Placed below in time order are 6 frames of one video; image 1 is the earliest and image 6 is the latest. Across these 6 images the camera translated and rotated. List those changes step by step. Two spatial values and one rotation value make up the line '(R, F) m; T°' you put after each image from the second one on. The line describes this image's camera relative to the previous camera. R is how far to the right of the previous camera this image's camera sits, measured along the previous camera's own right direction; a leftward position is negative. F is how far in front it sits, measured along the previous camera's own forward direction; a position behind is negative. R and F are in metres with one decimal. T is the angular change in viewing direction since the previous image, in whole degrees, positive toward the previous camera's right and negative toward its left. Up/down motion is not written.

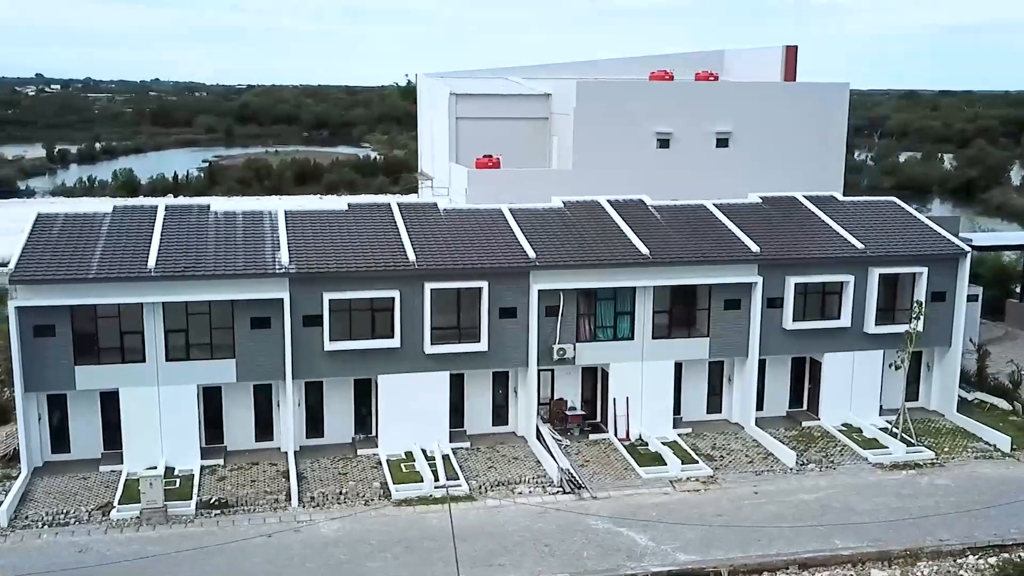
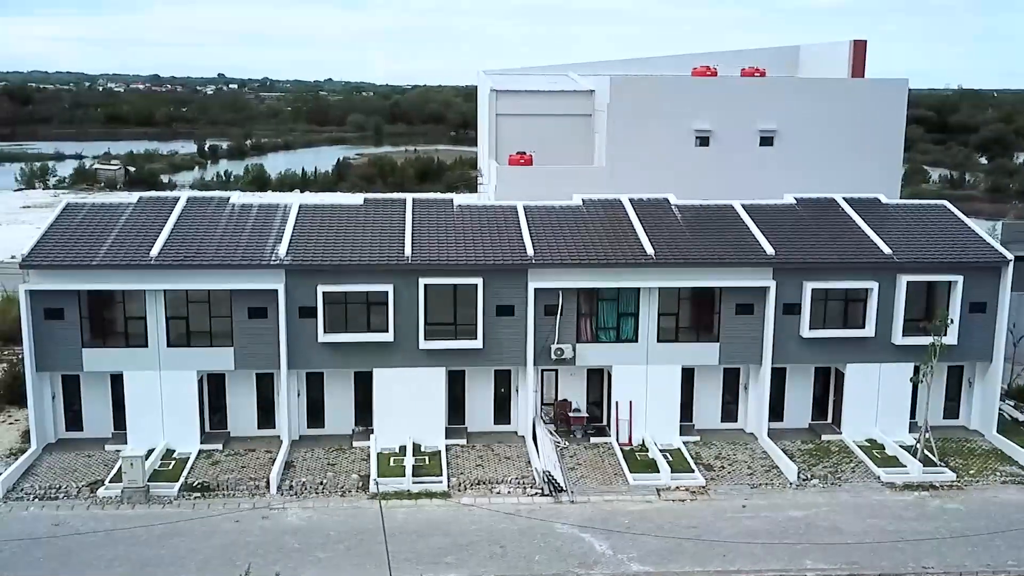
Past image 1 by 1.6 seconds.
(+2.9, +0.5) m; -7°
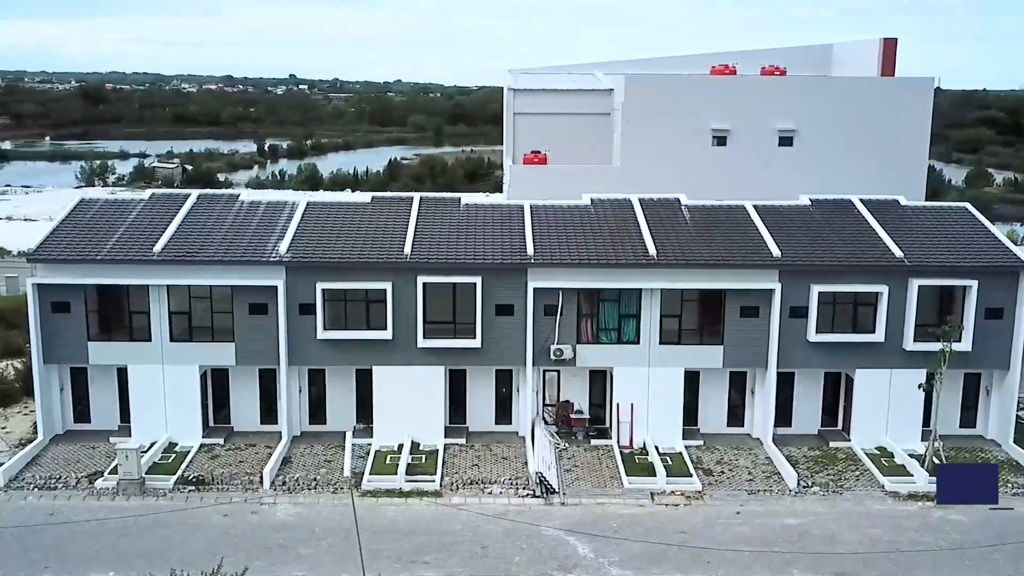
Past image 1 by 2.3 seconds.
(+1.2, +0.2) m; -3°
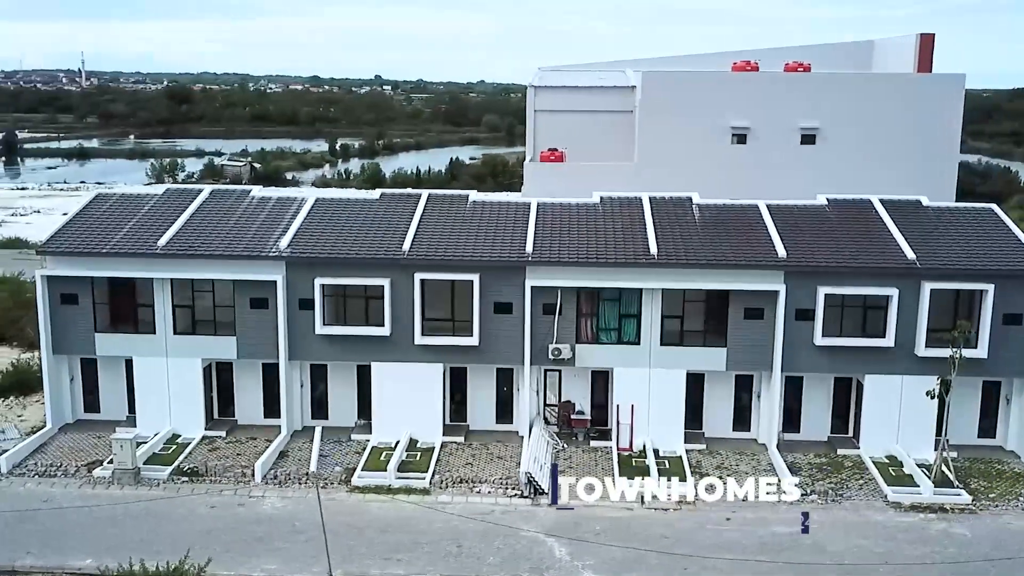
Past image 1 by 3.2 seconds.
(+1.5, +0.2) m; -4°
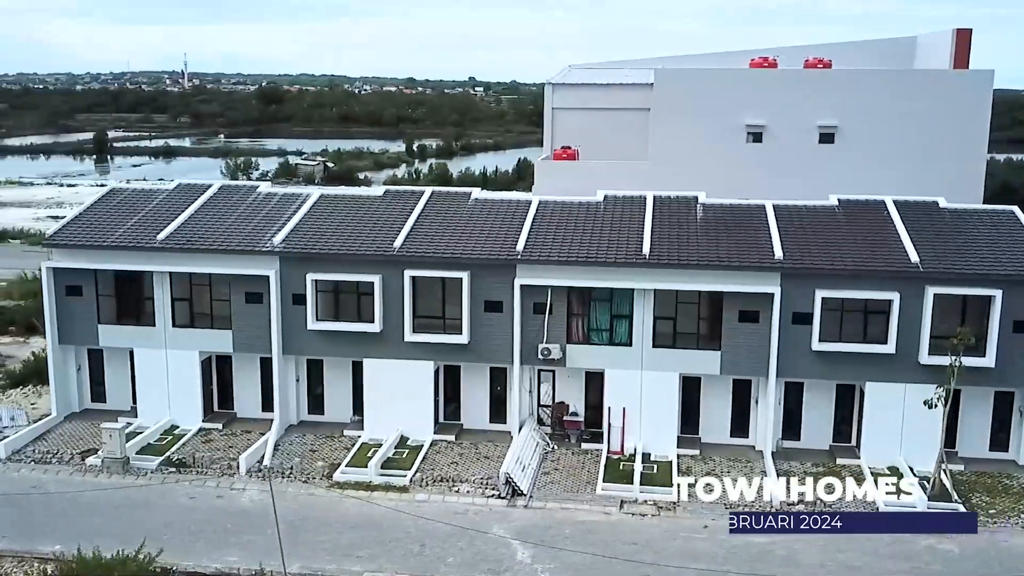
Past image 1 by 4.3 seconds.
(+1.8, +0.2) m; -4°
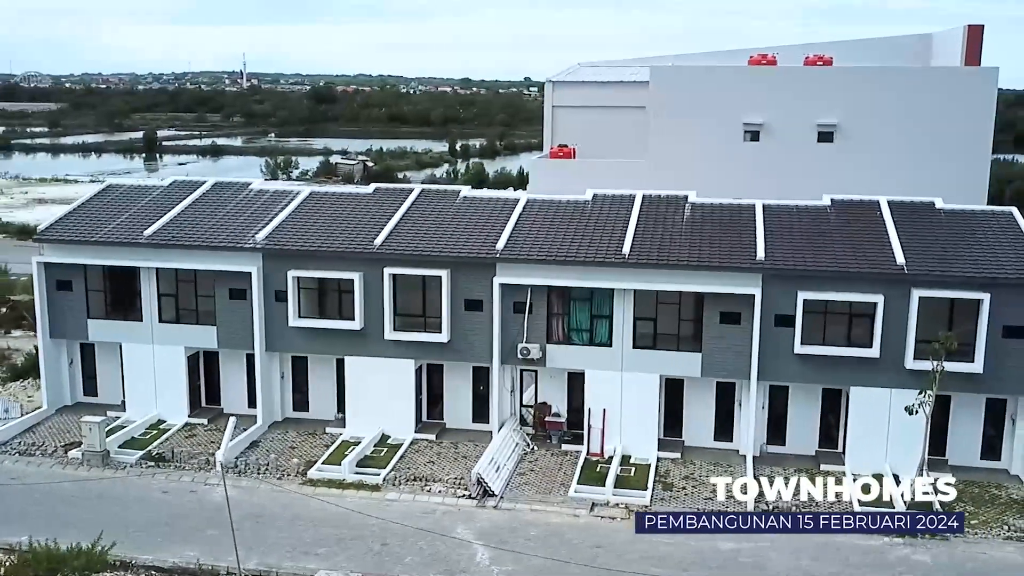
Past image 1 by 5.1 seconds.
(+1.4, +0.1) m; -2°
